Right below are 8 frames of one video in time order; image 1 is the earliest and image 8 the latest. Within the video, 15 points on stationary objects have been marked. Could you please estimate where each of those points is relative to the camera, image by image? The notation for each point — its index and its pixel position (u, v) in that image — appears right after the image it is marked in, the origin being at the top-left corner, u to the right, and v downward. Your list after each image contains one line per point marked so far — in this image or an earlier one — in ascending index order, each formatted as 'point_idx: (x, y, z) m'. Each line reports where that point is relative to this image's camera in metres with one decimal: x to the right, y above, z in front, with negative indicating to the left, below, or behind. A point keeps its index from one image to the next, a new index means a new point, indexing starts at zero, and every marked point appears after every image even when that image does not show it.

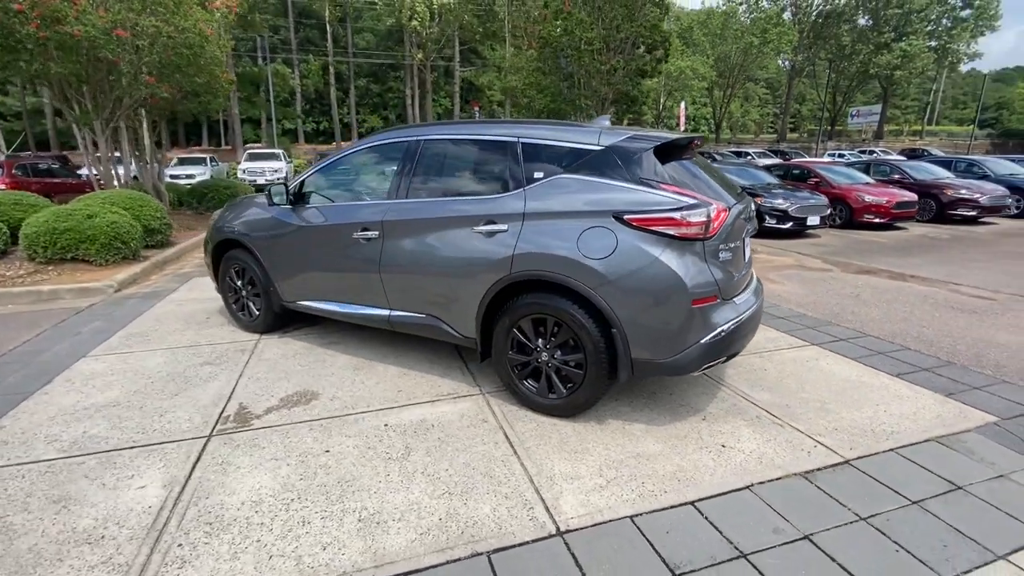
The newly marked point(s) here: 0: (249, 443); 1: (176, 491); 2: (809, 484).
0: (-1.6, -0.9, +2.9) m
1: (-1.7, -1.0, +2.5) m
2: (+1.6, -1.0, +2.6) m
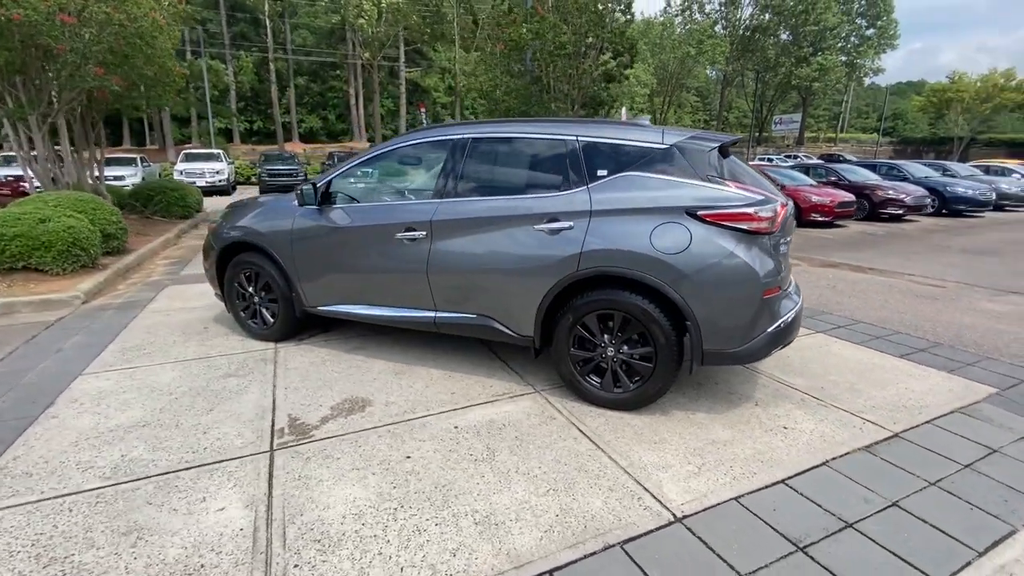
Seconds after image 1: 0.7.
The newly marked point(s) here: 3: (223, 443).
0: (-1.1, -0.9, +2.7) m
1: (-1.2, -1.1, +2.3) m
2: (+2.1, -0.9, +2.8) m
3: (-1.7, -0.9, +2.8) m
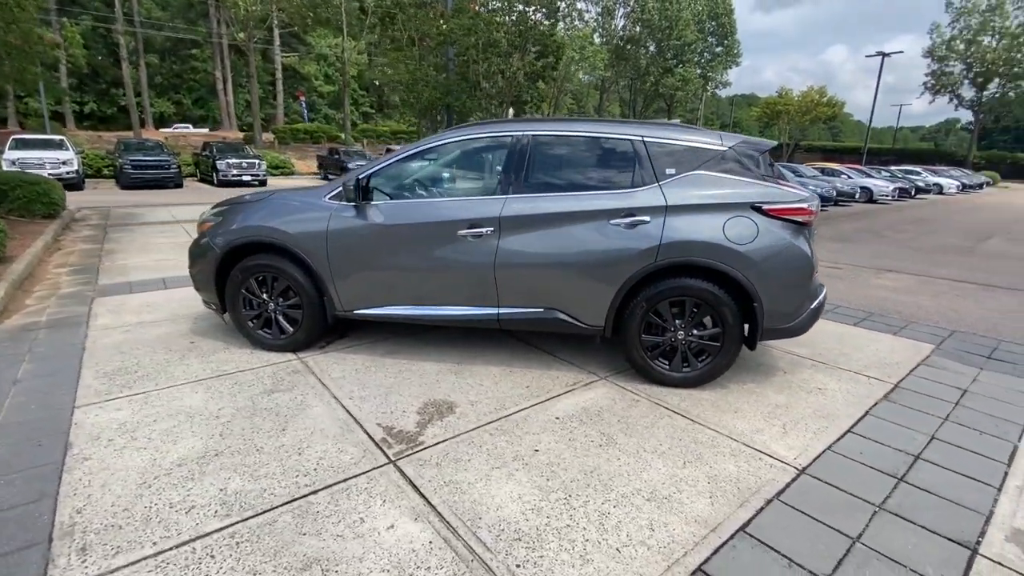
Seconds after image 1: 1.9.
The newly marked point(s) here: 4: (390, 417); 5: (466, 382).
0: (-0.3, -0.9, +2.6) m
1: (-0.3, -1.1, +2.2) m
2: (+2.7, -0.8, +3.4) m
3: (-0.9, -0.9, +2.6) m
4: (-0.8, -0.8, +3.0) m
5: (-0.3, -0.7, +3.5) m
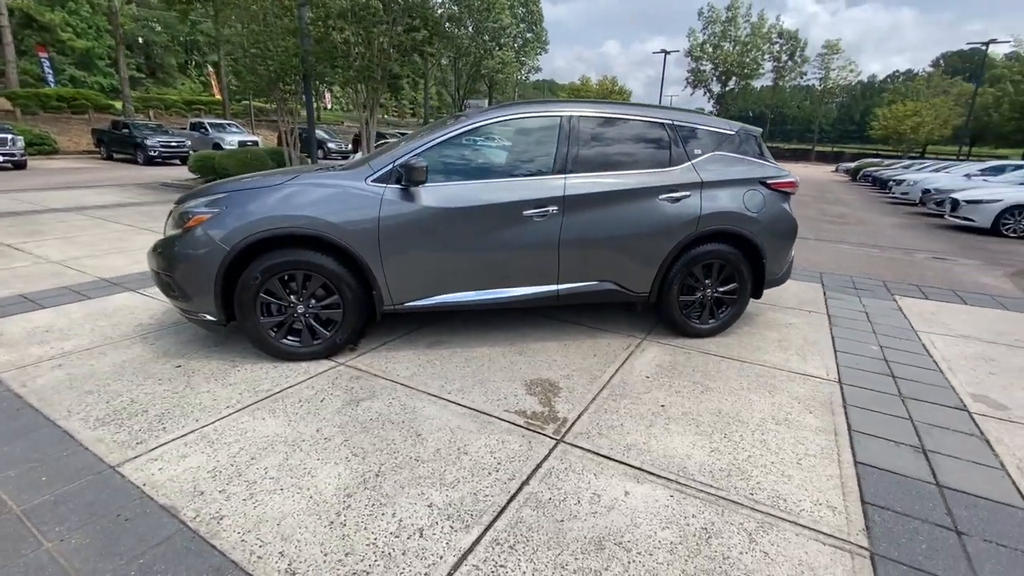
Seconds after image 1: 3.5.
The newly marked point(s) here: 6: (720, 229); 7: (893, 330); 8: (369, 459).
0: (+0.5, -0.8, +2.8) m
1: (+0.7, -0.9, +2.4) m
2: (+3.1, -0.4, +4.6) m
3: (0.0, -0.9, +2.5) m
4: (0.0, -0.7, +3.0) m
5: (+0.2, -0.5, +3.6) m
6: (+1.7, +0.5, +3.9) m
7: (+3.5, -0.4, +4.5) m
8: (-0.7, -0.9, +2.4) m
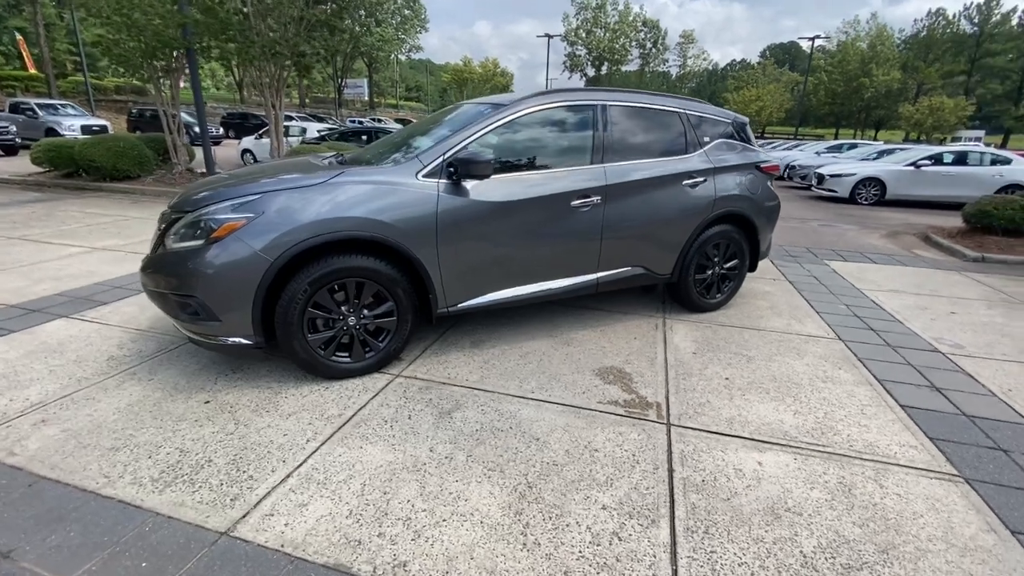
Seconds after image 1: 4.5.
0: (+1.1, -0.7, +2.9) m
1: (+1.4, -0.8, +2.6) m
2: (+3.1, 0.0, +5.2) m
3: (+0.6, -0.8, +2.6) m
4: (+0.5, -0.7, +3.0) m
5: (+0.6, -0.4, +3.6) m
6: (+1.9, +0.7, +4.2) m
7: (+3.6, 0.0, +5.3) m
8: (0.0, -0.9, +2.3) m
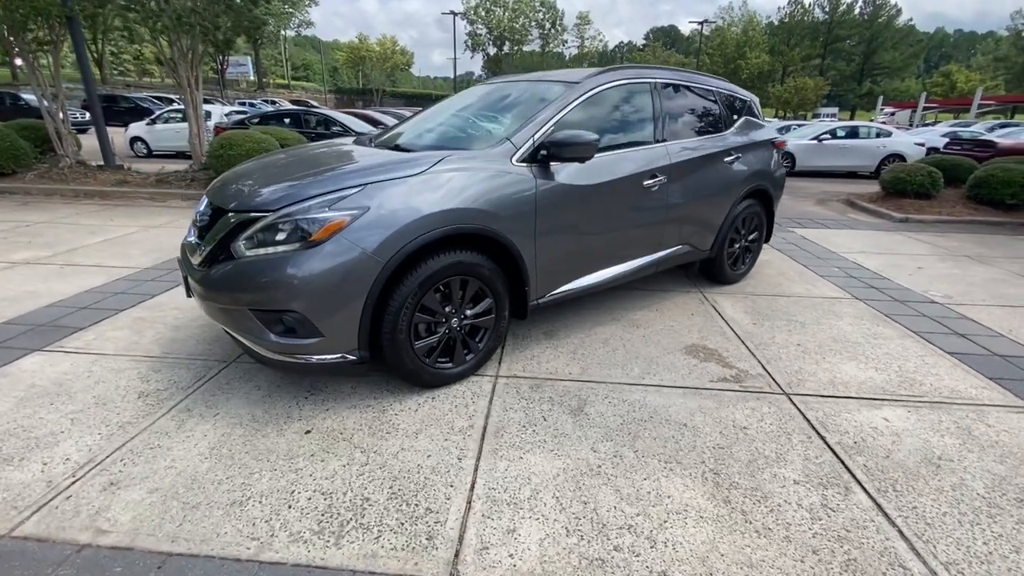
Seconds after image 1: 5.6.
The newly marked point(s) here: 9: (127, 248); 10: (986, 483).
0: (+1.8, -0.5, +3.1) m
1: (+2.1, -0.6, +2.8) m
2: (+3.3, +0.4, +5.7) m
3: (+1.4, -0.7, +2.6) m
4: (+1.2, -0.5, +3.1) m
5: (+1.1, -0.3, +3.7) m
6: (+2.2, +0.9, +4.4) m
7: (+3.7, +0.4, +5.8) m
8: (+0.8, -0.8, +2.3) m
9: (-4.3, +0.5, +5.4) m
10: (+2.1, -0.9, +2.2) m
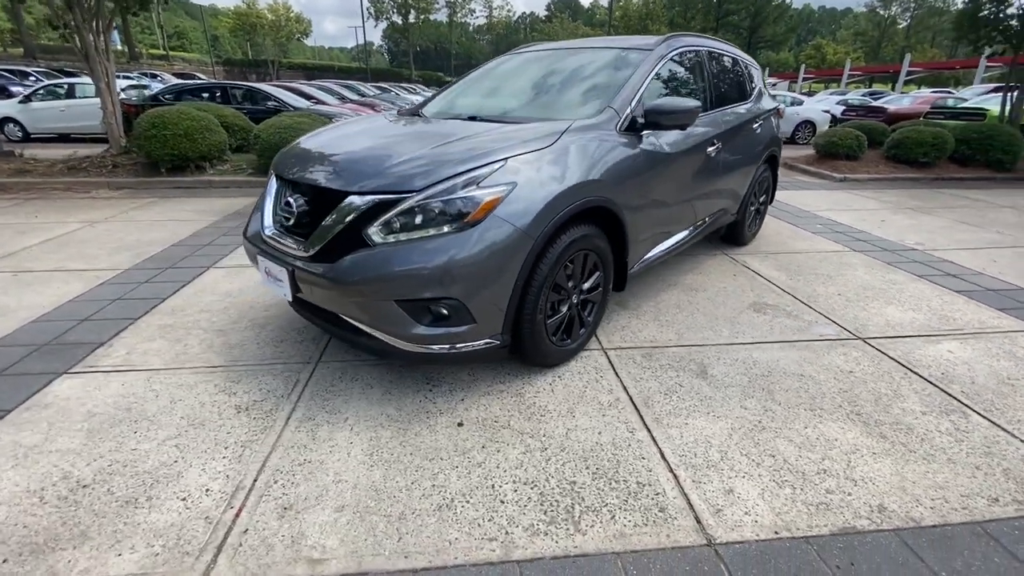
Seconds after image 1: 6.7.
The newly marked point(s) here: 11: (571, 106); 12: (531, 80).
0: (+2.4, -0.2, +3.4) m
1: (+2.8, -0.3, +3.2) m
2: (+3.3, +0.9, +6.2) m
3: (+2.1, -0.4, +2.9) m
4: (+1.8, -0.3, +3.3) m
5: (+1.6, 0.0, +3.8) m
6: (+2.4, +1.3, +4.7) m
7: (+3.7, +1.0, +6.3) m
8: (+1.6, -0.6, +2.4) m
9: (-4.1, +0.4, +4.6) m
10: (+2.9, -0.6, +2.6) m
11: (+0.4, +1.1, +3.0) m
12: (+0.1, +1.4, +3.3) m
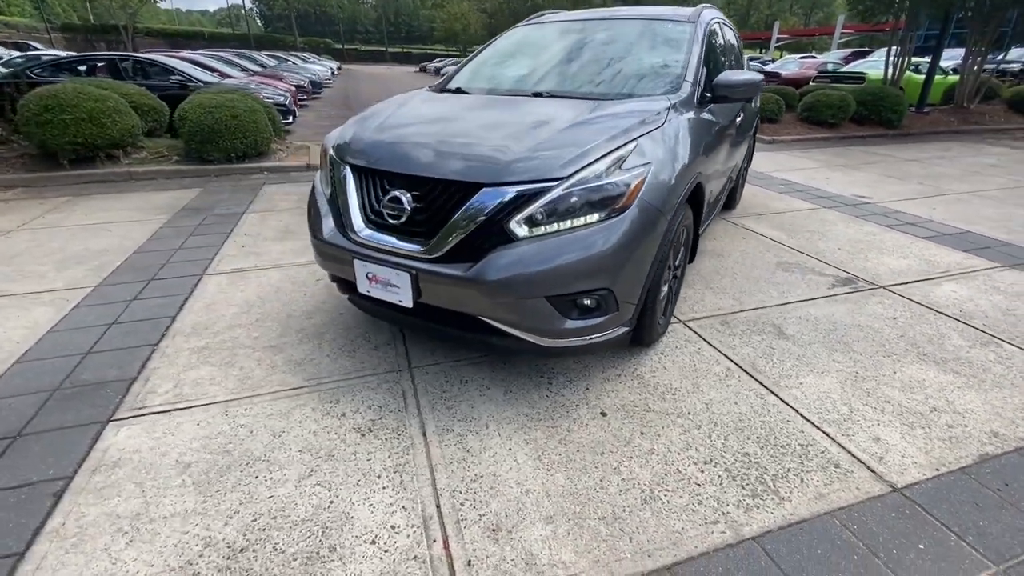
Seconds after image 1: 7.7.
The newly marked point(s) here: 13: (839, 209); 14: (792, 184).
0: (+2.8, +0.1, +3.8) m
1: (+3.2, +0.1, +3.7) m
2: (+3.1, +1.5, +6.6) m
3: (+2.6, -0.1, +3.3) m
4: (+2.2, 0.0, +3.6) m
5: (+1.9, +0.3, +4.1) m
6: (+2.4, +1.7, +5.0) m
7: (+3.4, +1.6, +6.9) m
8: (+2.2, -0.4, +2.7) m
9: (-3.9, +0.2, +3.8) m
10: (+3.4, -0.2, +3.1) m
11: (+0.8, +1.3, +2.9) m
12: (+0.4, +1.6, +3.2) m
13: (+3.6, +0.9, +5.3) m
14: (+3.6, +1.3, +6.3) m
